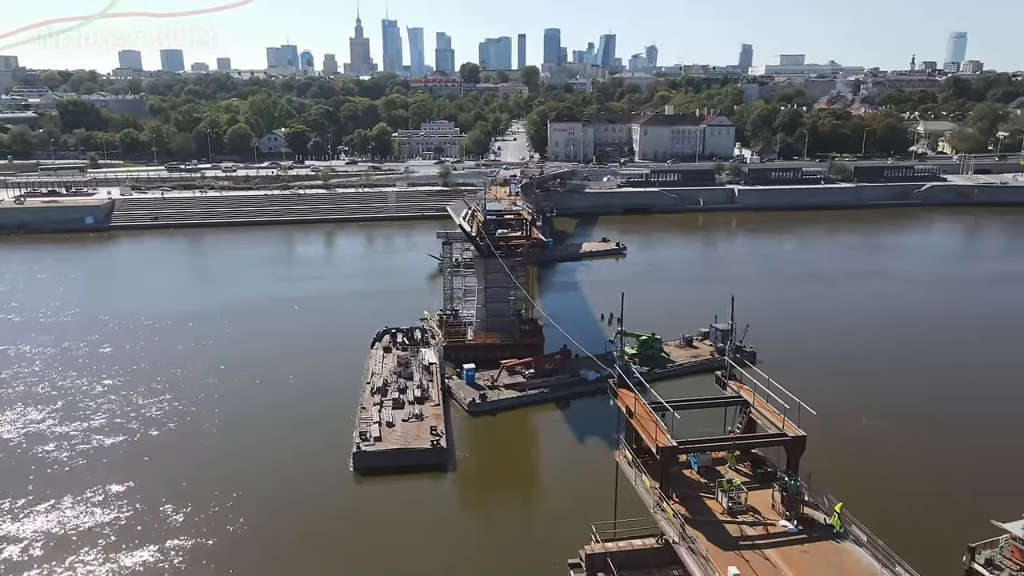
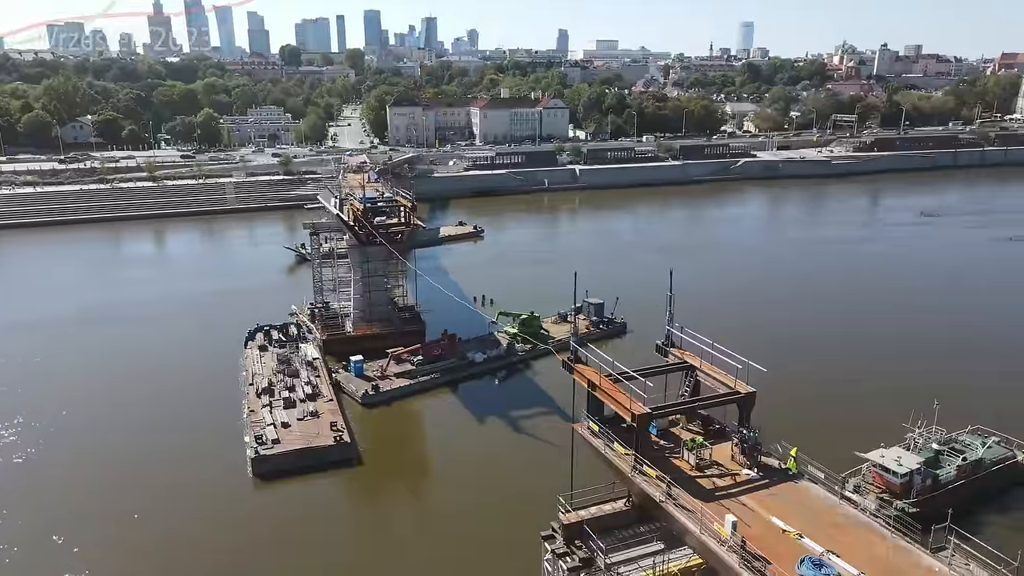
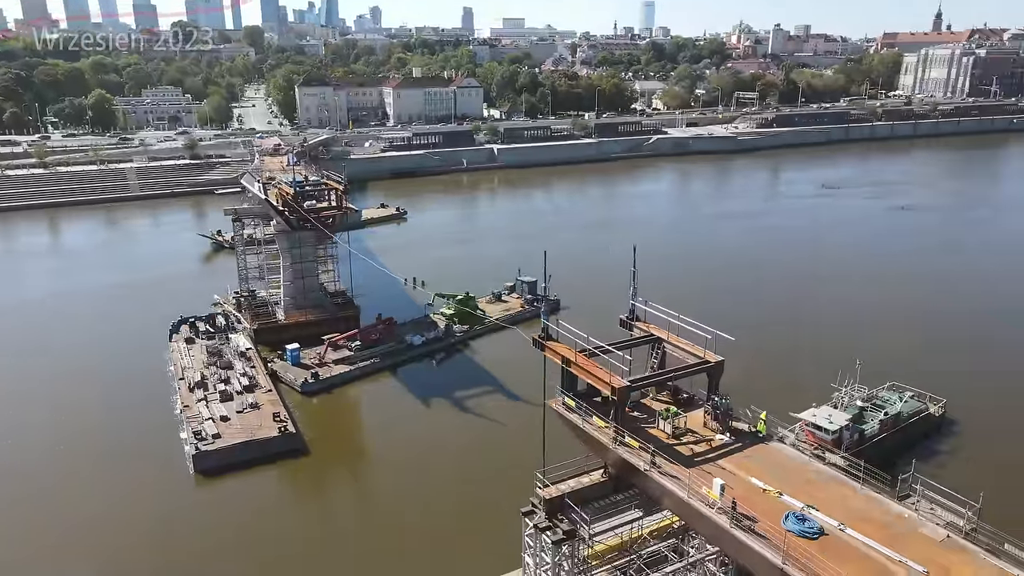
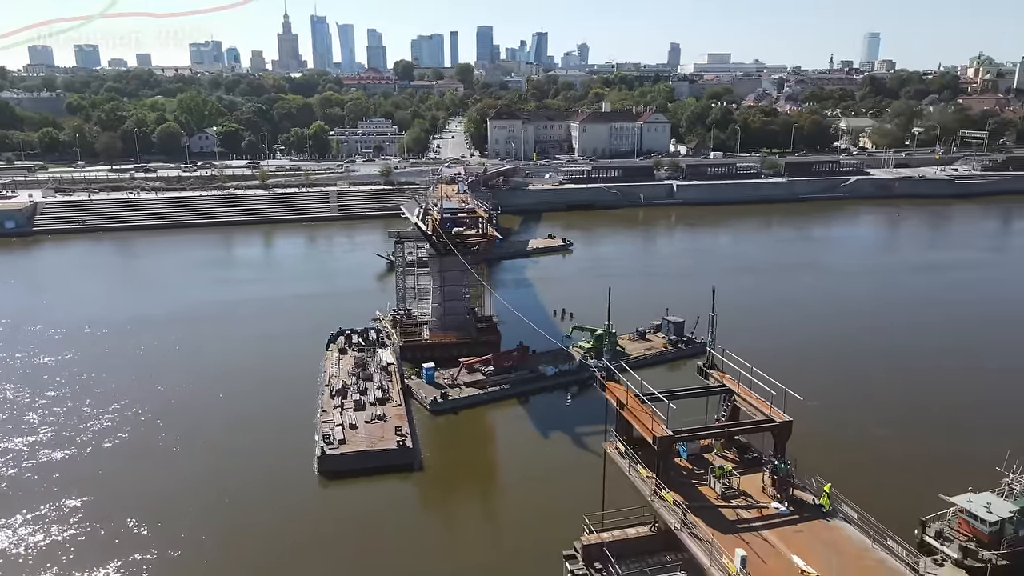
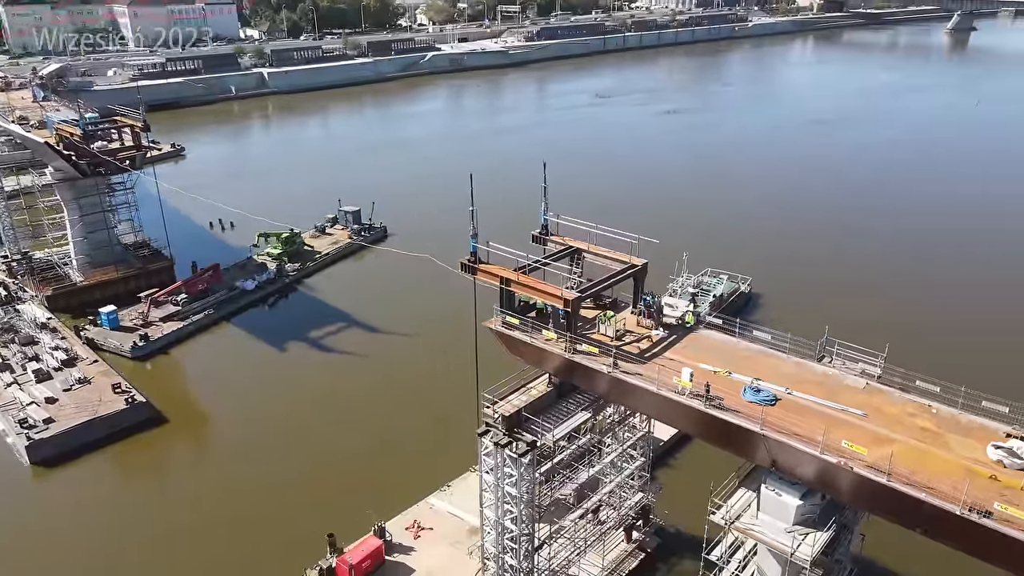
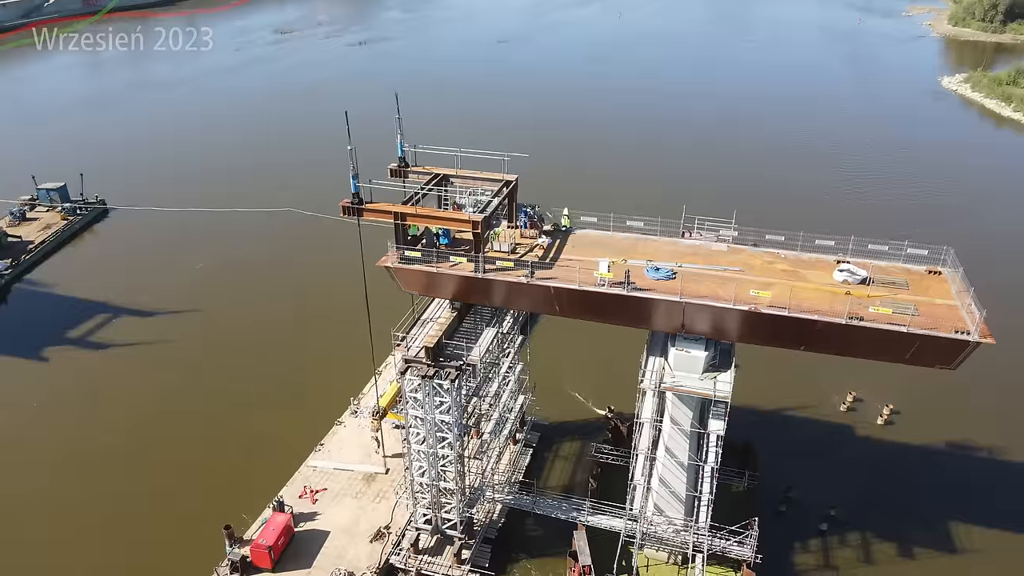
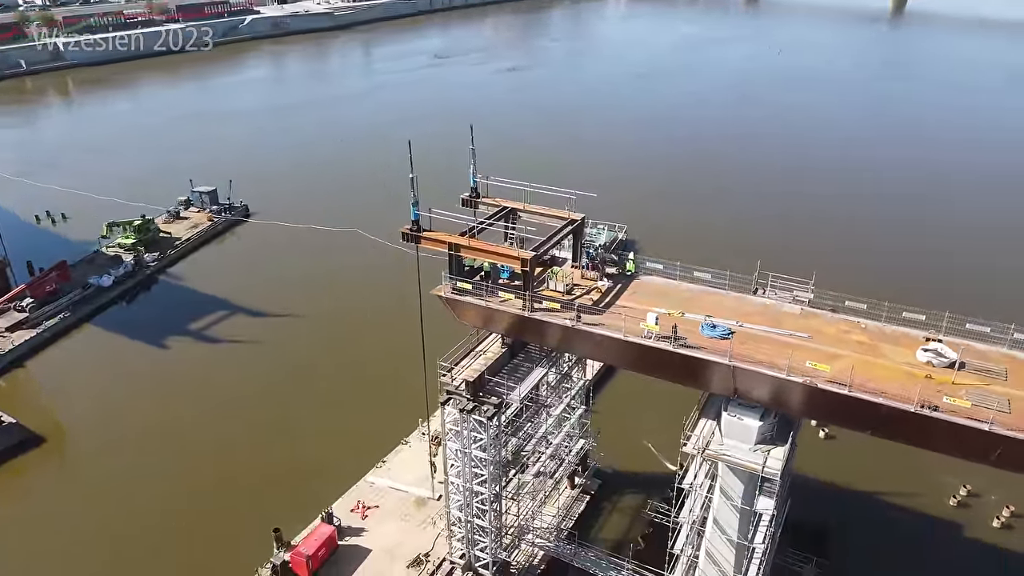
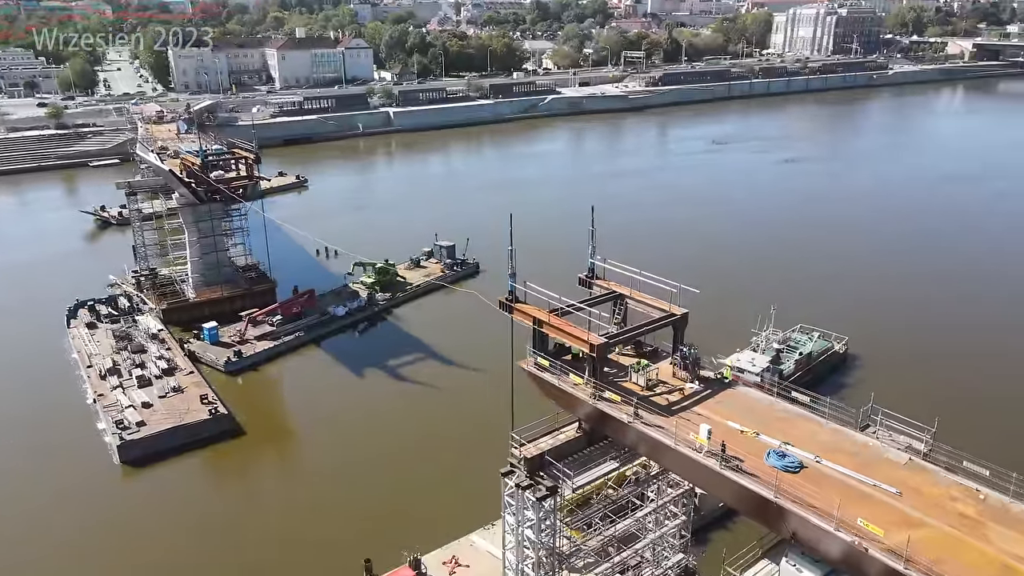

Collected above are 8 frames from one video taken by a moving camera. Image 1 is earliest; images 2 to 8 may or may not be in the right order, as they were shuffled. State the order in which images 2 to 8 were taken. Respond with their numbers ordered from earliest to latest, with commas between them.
4, 2, 3, 8, 5, 7, 6
